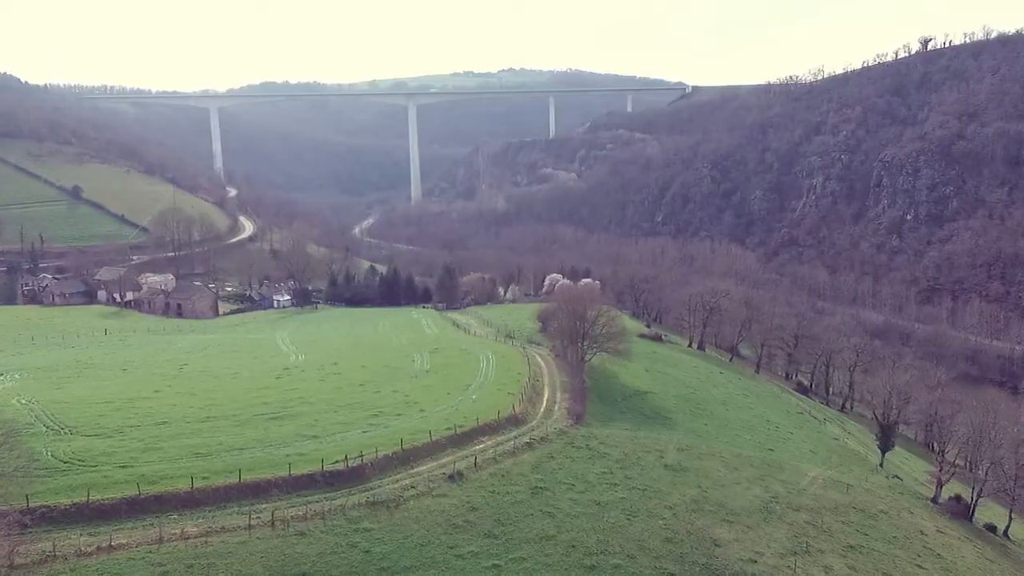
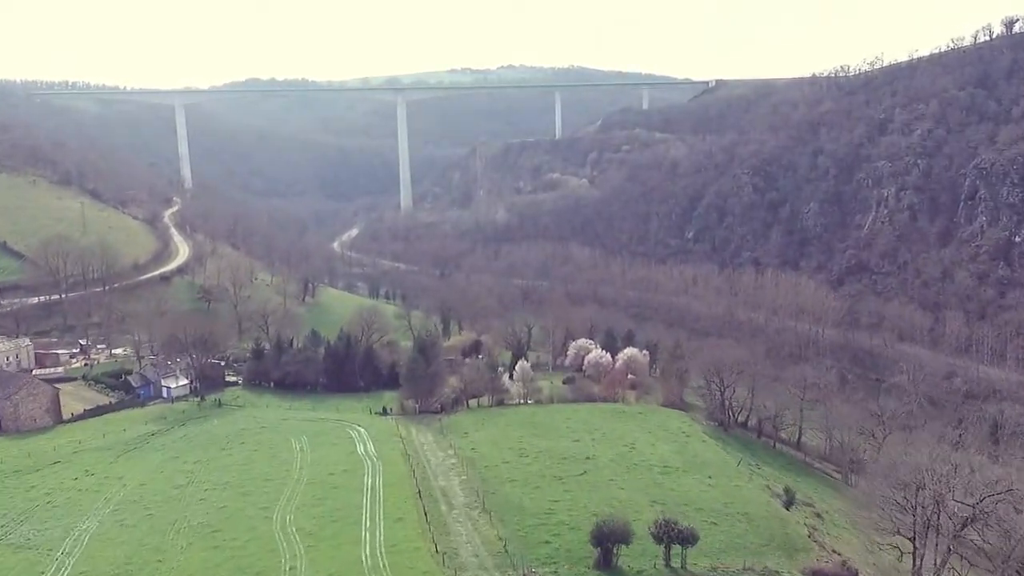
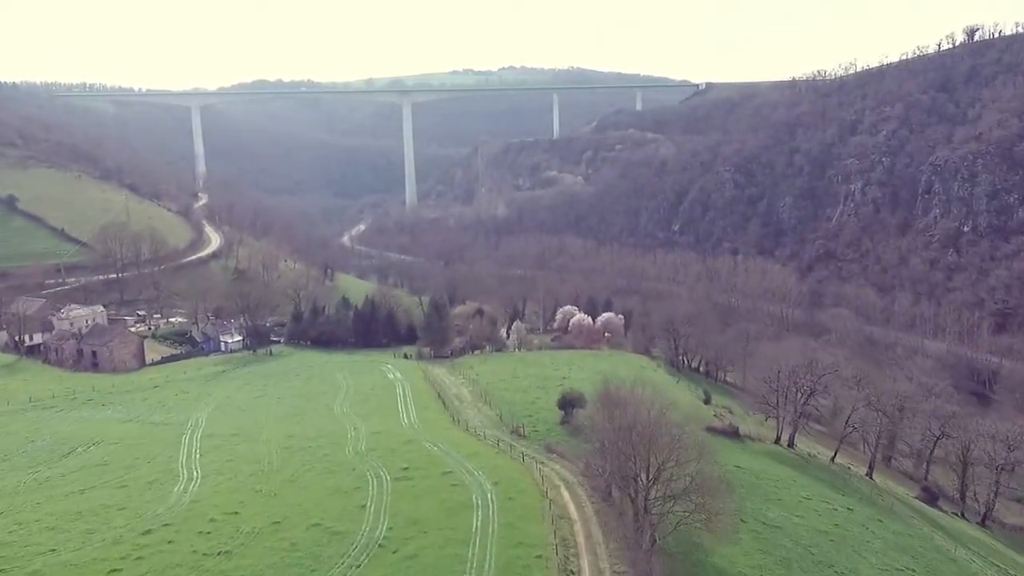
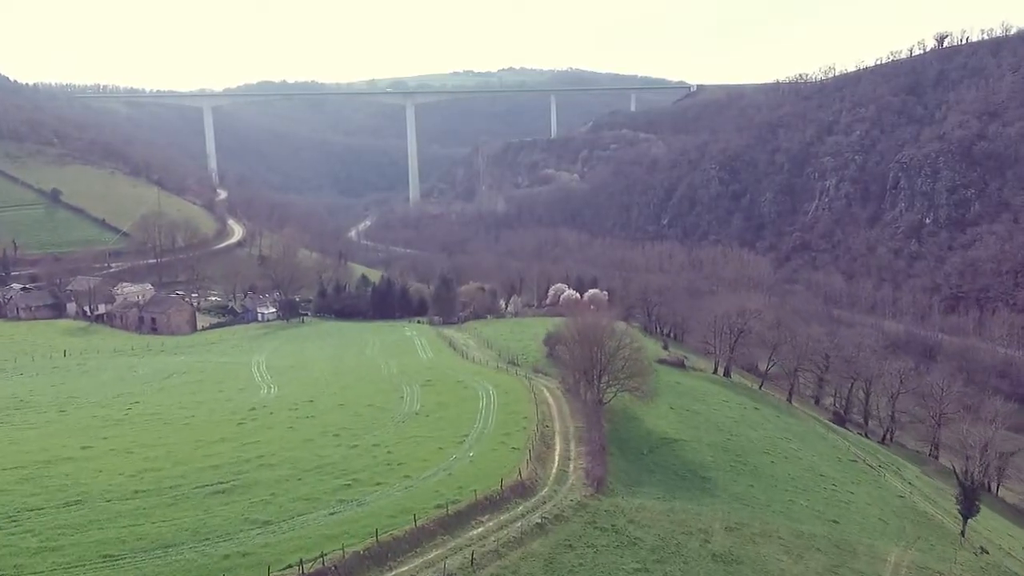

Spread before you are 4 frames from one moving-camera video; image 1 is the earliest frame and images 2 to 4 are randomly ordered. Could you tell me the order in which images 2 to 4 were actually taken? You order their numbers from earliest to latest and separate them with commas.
4, 3, 2
